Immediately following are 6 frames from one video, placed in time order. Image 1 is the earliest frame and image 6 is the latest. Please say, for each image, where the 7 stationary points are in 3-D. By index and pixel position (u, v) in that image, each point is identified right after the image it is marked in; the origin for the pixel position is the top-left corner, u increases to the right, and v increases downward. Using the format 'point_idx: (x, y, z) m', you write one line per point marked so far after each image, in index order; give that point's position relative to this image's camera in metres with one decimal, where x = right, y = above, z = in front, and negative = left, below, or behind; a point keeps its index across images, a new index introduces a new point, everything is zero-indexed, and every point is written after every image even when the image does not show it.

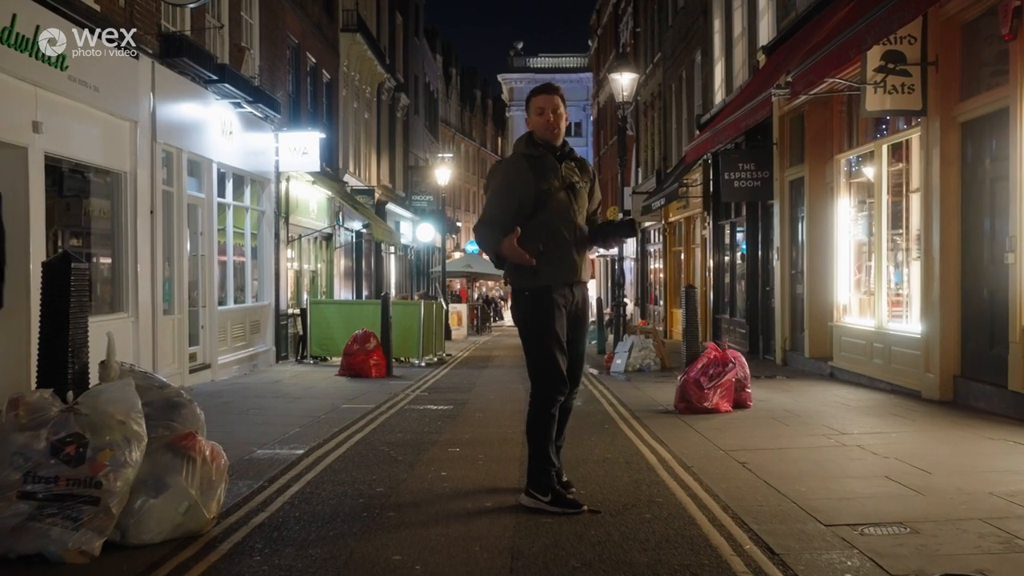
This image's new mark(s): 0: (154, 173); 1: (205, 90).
0: (-4.2, +1.4, +11.4) m
1: (-4.2, +2.7, +13.1) m
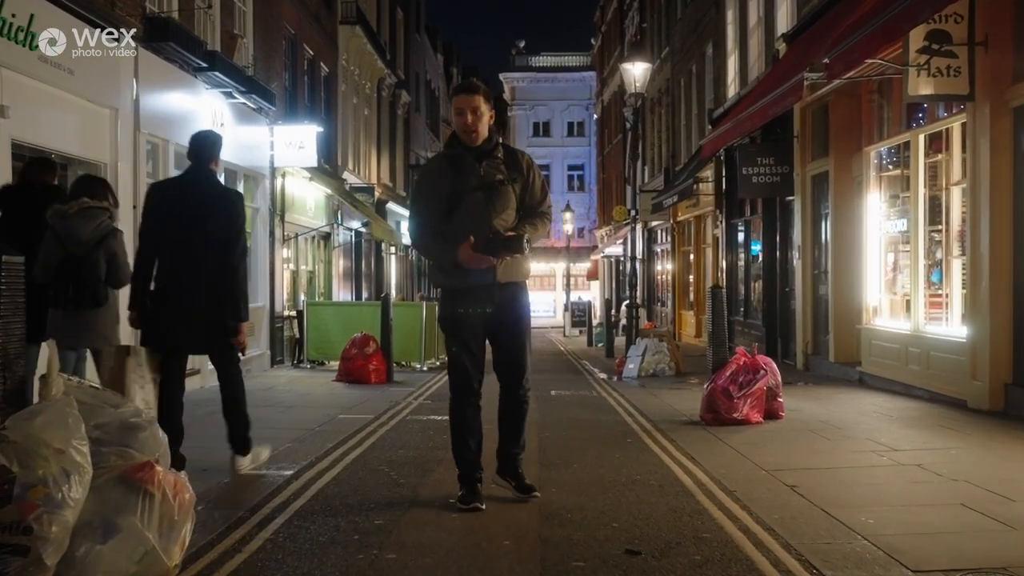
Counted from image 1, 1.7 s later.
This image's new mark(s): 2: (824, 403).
0: (-4.1, +1.4, +10.6) m
1: (-4.1, +2.7, +12.4) m
2: (+3.3, -1.2, +10.1) m
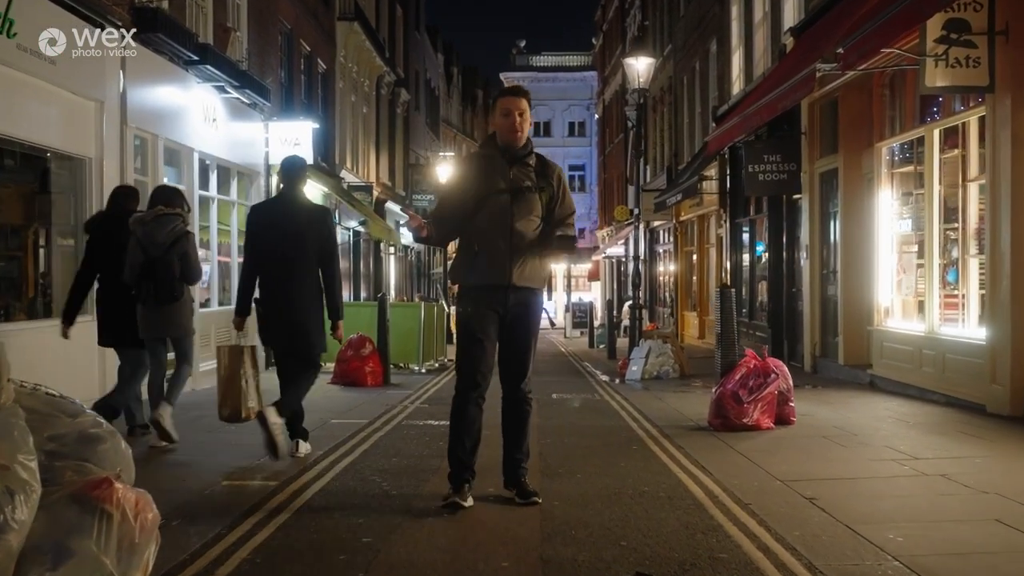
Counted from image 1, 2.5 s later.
0: (-4.1, +1.4, +10.3) m
1: (-4.0, +2.7, +12.0) m
2: (+3.3, -1.2, +9.7) m
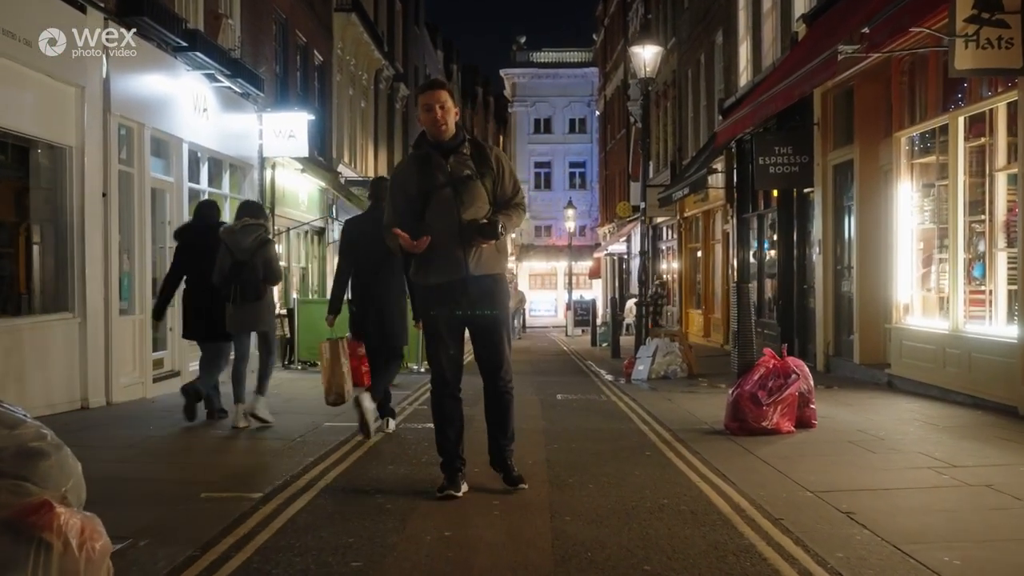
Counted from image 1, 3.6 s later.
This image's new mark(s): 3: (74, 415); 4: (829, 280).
0: (-4.1, +1.4, +9.8) m
1: (-4.0, +2.7, +11.5) m
2: (+3.3, -1.1, +9.2) m
3: (-4.0, -1.2, +8.8) m
4: (+4.4, +0.1, +13.4) m
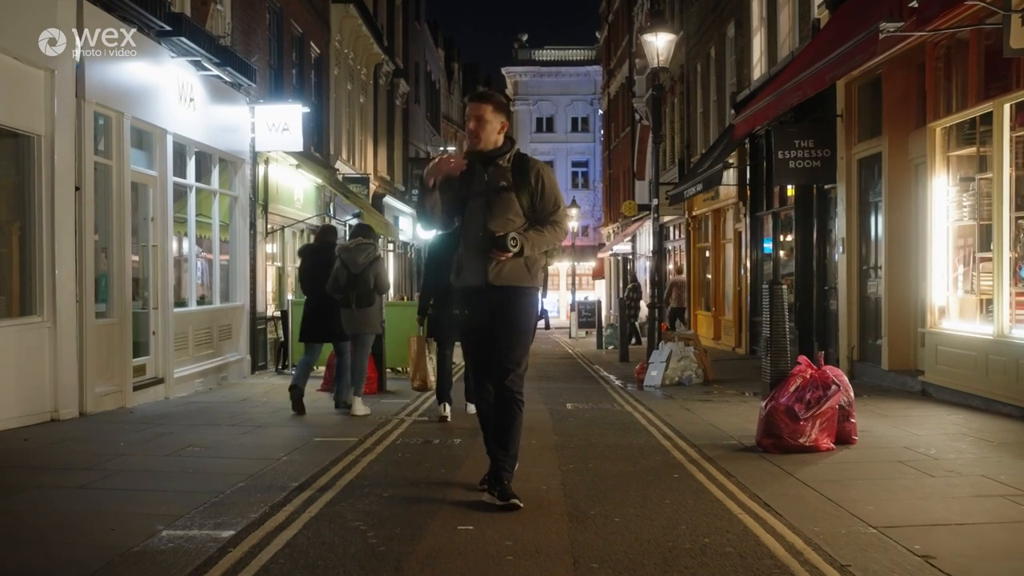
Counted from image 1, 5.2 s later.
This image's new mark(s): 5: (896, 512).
0: (-4.0, +1.4, +9.1) m
1: (-3.9, +2.7, +10.8) m
2: (+3.4, -1.2, +8.5) m
3: (-3.9, -1.2, +8.1) m
4: (+4.5, +0.1, +12.6) m
5: (+2.0, -1.1, +4.9) m
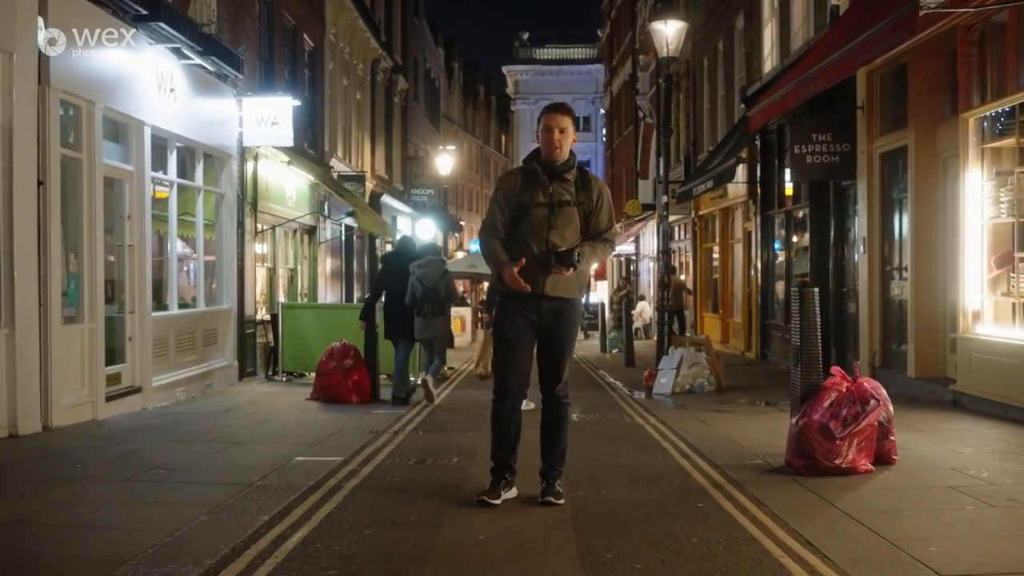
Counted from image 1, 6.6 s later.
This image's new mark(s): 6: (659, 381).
0: (-4.0, +1.4, +8.4) m
1: (-3.9, +2.7, +10.1) m
2: (+3.4, -1.2, +7.8) m
3: (-3.9, -1.2, +7.3) m
4: (+4.5, +0.1, +11.9) m
5: (+2.0, -1.2, +4.2) m
6: (+1.9, -1.2, +12.4) m
